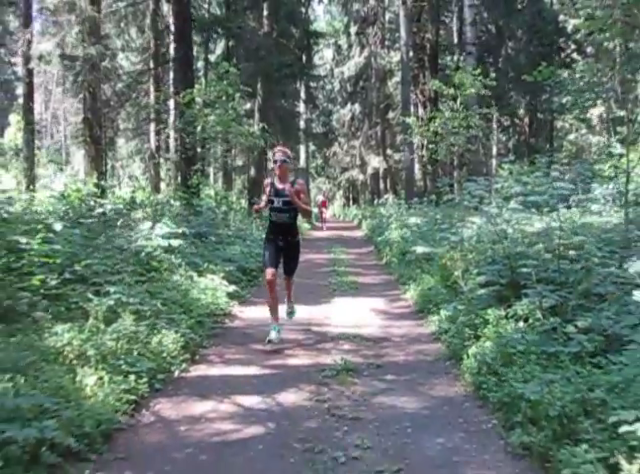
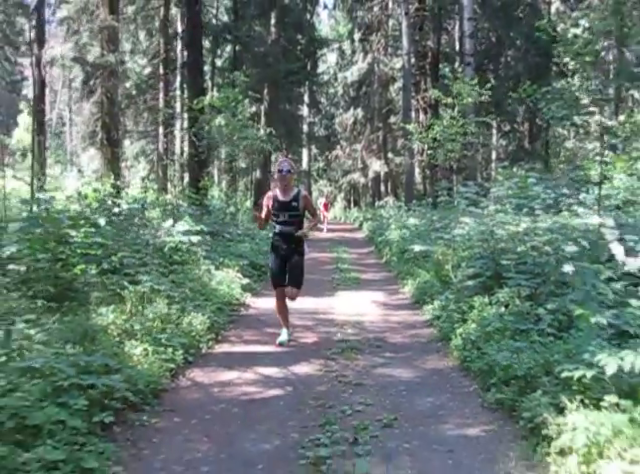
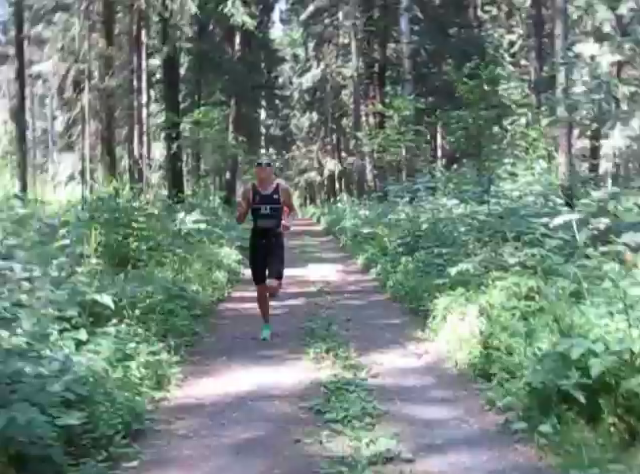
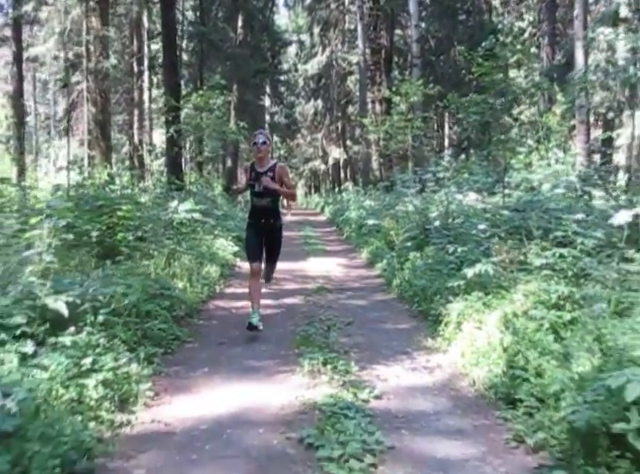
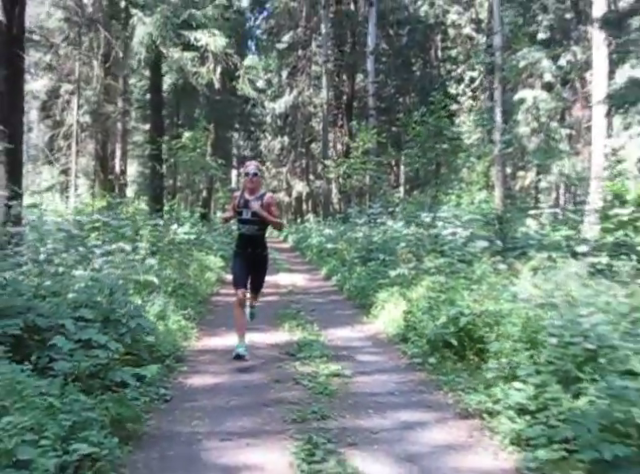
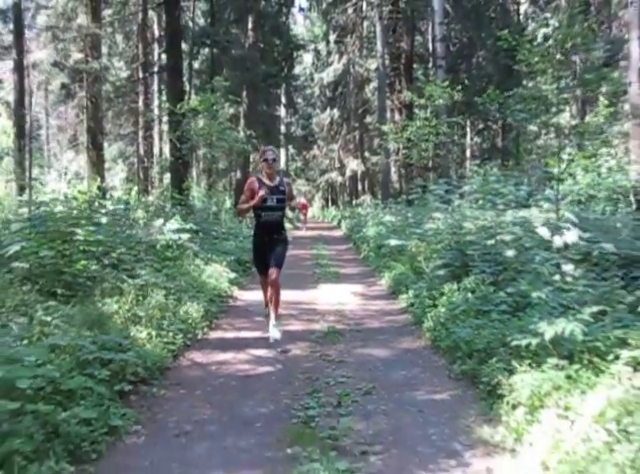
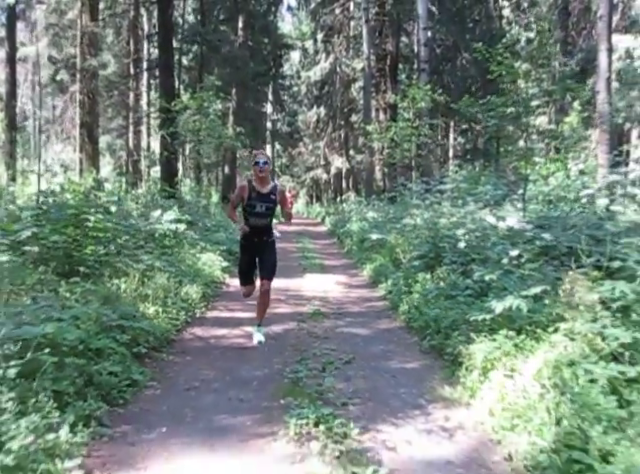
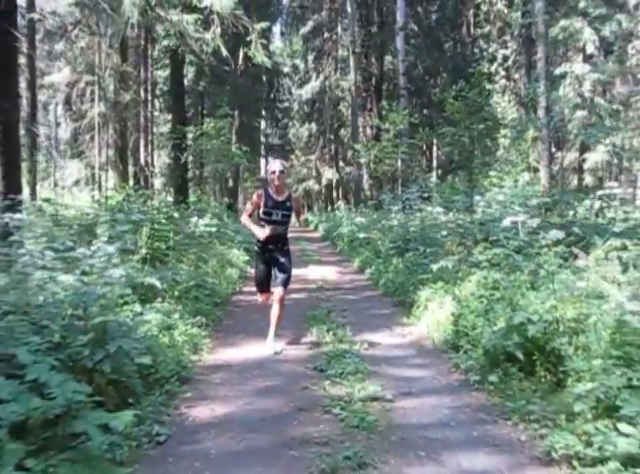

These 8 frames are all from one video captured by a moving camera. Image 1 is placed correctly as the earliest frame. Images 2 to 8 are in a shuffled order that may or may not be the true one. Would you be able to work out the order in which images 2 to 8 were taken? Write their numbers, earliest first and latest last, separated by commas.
2, 6, 7, 4, 3, 8, 5
